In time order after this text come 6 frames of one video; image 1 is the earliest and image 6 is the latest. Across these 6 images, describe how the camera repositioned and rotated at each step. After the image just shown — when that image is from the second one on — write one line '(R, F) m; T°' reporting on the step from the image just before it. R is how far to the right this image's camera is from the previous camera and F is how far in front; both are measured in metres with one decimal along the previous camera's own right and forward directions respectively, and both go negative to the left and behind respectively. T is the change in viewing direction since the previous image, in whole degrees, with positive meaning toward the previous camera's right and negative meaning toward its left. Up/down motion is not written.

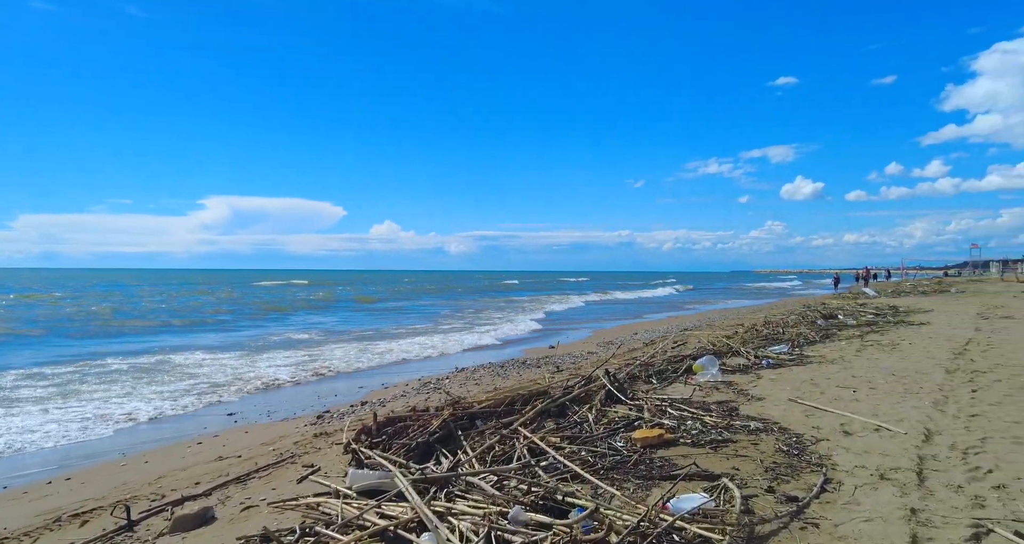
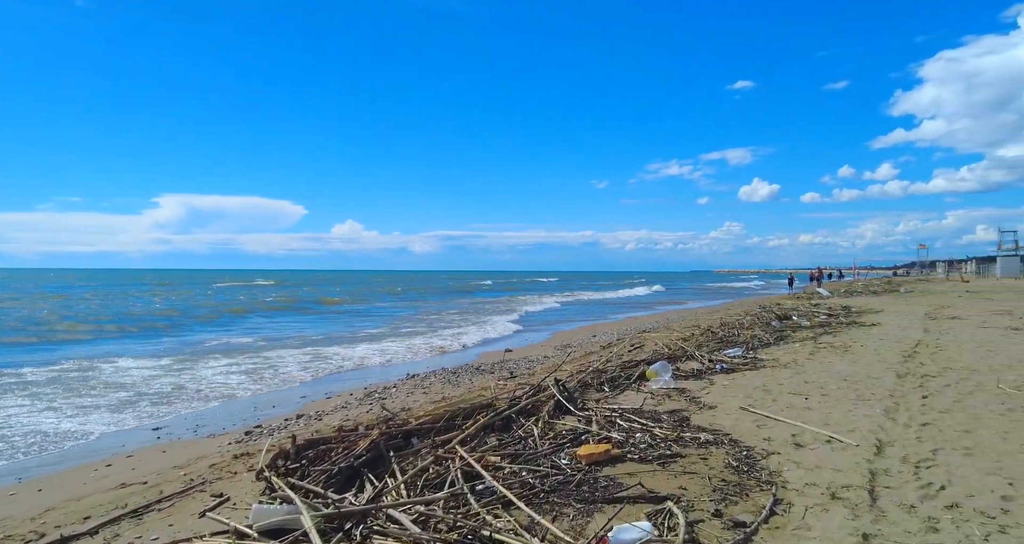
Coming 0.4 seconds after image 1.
(+0.3, +0.4) m; +4°
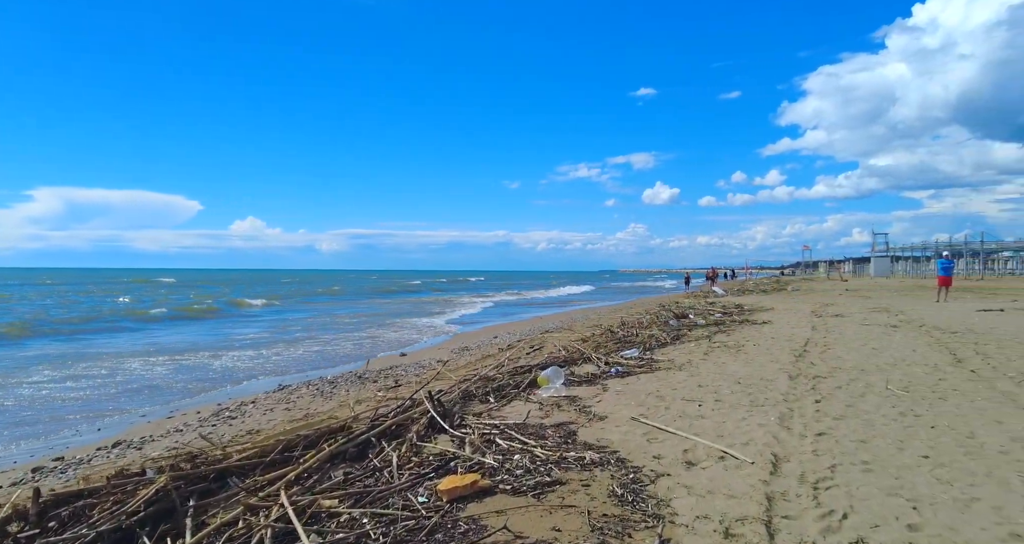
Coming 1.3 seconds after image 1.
(+0.5, +0.9) m; +9°
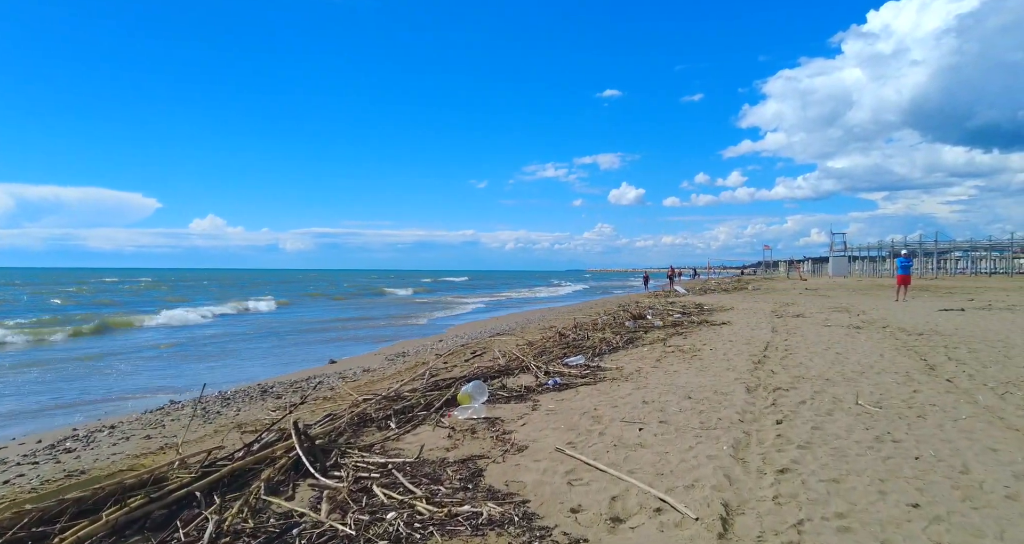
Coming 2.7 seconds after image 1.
(+0.6, +1.1) m; +3°
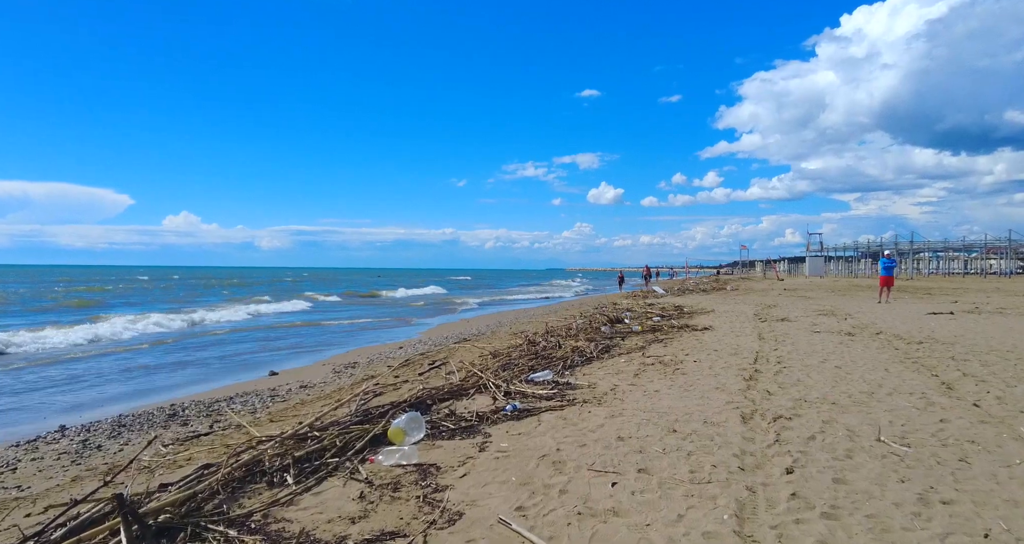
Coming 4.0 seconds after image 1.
(+0.3, +1.2) m; +2°
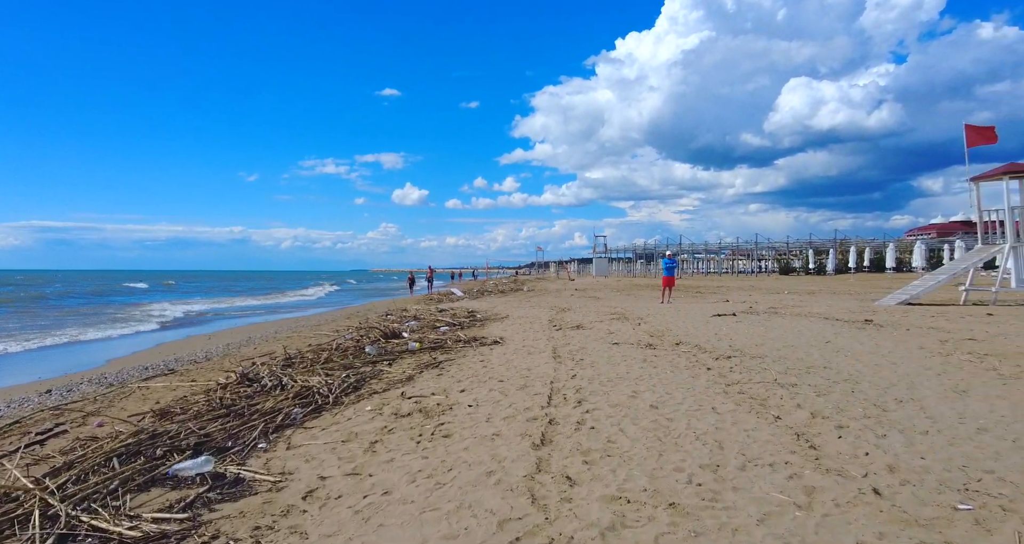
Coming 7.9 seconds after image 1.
(+1.4, +3.1) m; +20°
